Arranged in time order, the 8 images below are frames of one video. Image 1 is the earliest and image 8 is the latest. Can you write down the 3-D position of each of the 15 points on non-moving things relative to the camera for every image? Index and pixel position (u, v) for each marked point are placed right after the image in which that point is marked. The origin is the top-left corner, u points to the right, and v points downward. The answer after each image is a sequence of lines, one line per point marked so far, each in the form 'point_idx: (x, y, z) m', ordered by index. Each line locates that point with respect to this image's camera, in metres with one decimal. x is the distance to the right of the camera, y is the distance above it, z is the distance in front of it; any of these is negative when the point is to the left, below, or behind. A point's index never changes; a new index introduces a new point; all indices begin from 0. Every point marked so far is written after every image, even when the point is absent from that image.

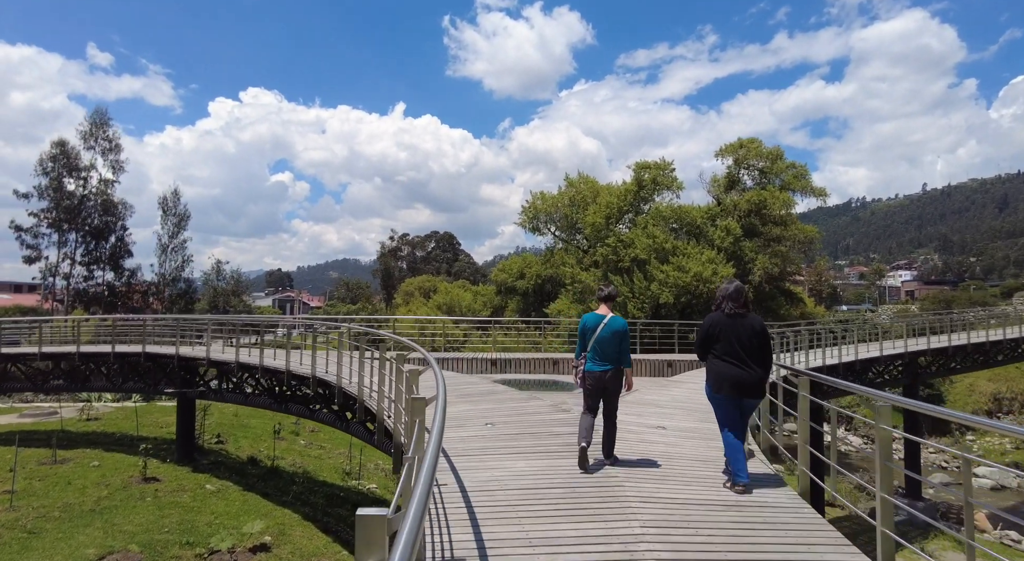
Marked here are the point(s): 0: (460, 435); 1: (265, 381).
0: (-0.5, -1.5, +6.3) m
1: (-4.9, -2.0, +12.9) m
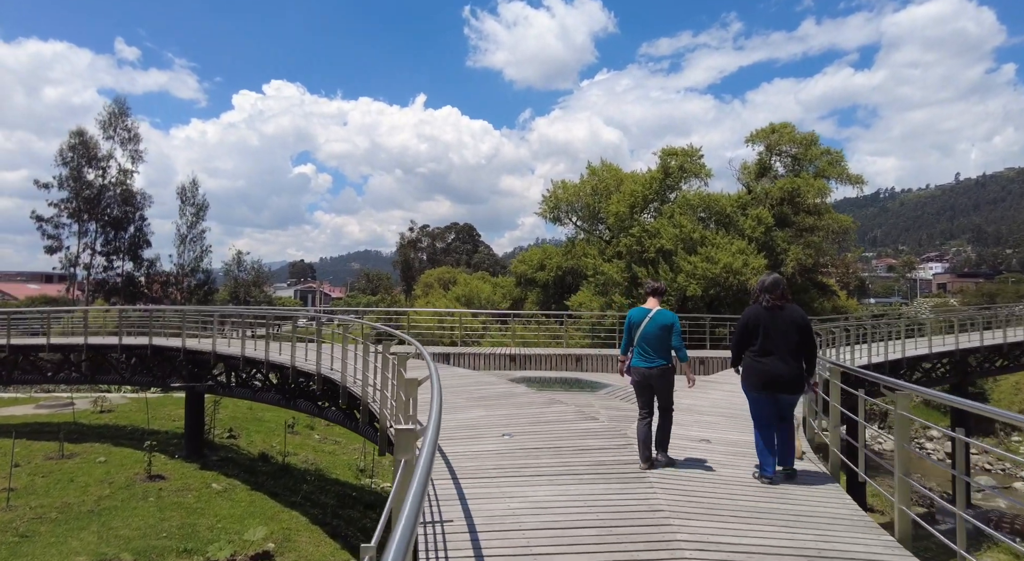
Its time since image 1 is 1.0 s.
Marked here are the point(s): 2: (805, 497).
0: (-0.3, -1.4, +5.5) m
1: (-4.5, -1.8, +12.2) m
2: (+2.1, -1.6, +4.6) m
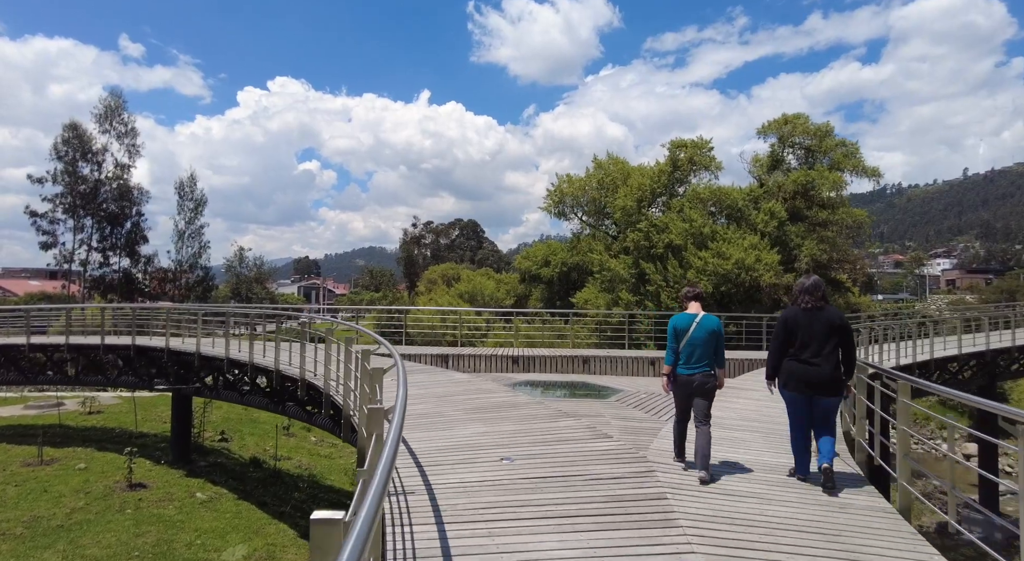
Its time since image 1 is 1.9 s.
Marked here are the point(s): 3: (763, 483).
0: (-0.3, -1.4, +4.6) m
1: (-4.5, -1.7, +11.4) m
2: (+2.1, -1.5, +3.8) m
3: (+1.9, -1.5, +4.8) m
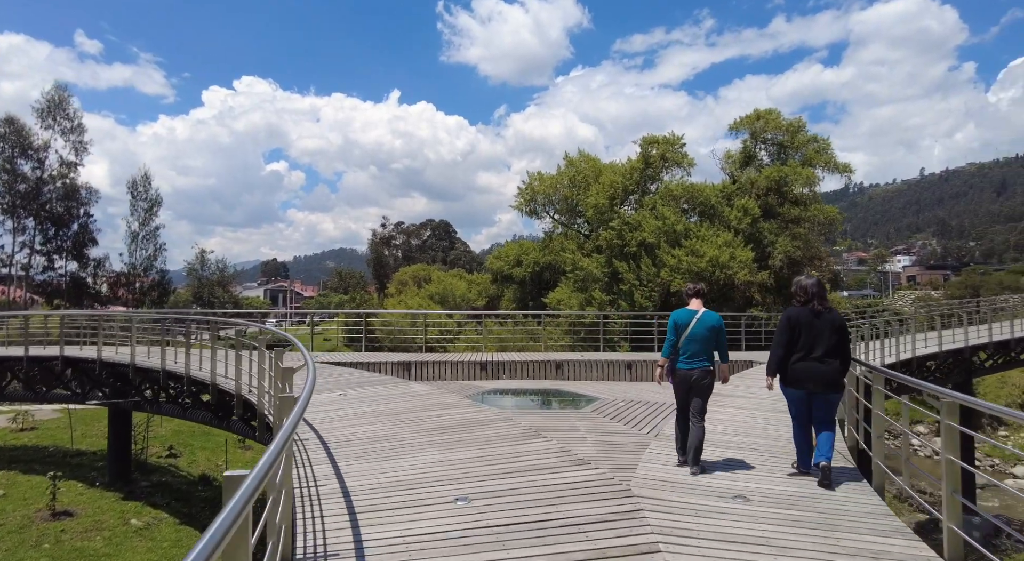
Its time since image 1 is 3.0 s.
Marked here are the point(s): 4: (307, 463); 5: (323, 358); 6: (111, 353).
0: (-0.6, -1.4, +3.7) m
1: (-5.0, -1.8, +10.3) m
2: (+1.9, -1.5, +3.0) m
3: (+1.6, -1.5, +4.0) m
4: (-1.6, -1.4, +4.9) m
5: (-3.5, -1.4, +11.8) m
6: (-7.7, -1.4, +12.5) m
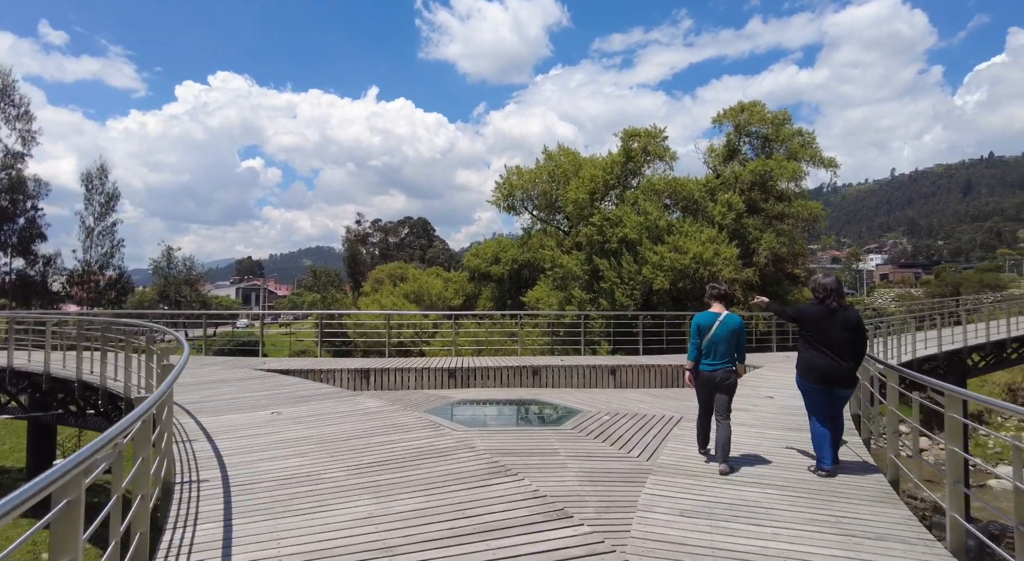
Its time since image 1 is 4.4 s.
0: (-0.8, -1.4, +2.5) m
1: (-5.4, -1.7, +9.0) m
2: (+1.7, -1.5, +1.8) m
3: (+1.4, -1.4, +2.8) m
4: (-1.8, -1.4, +3.7) m
5: (-4.0, -1.4, +10.5) m
6: (-8.2, -1.3, +11.1) m
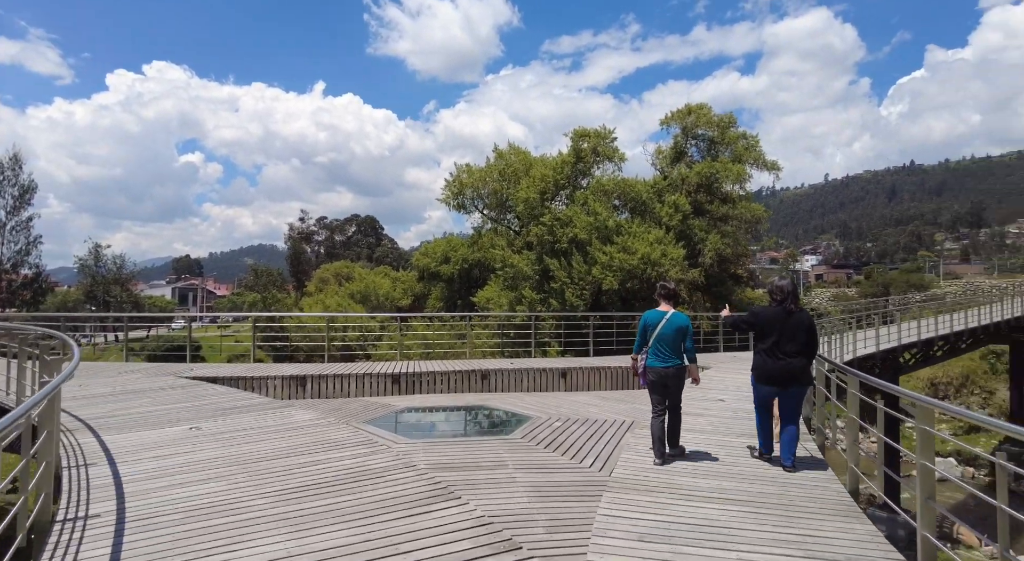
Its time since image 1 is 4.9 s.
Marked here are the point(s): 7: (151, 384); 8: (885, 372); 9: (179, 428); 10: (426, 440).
0: (-1.0, -1.4, +2.1) m
1: (-6.1, -1.7, +8.1) m
2: (+1.5, -1.5, +1.6) m
3: (+1.2, -1.5, +2.6) m
4: (-2.1, -1.4, +3.2) m
5: (-4.8, -1.4, +9.8) m
6: (-9.1, -1.3, +10.1) m
7: (-4.8, -1.4, +8.6) m
8: (+10.5, -2.6, +18.2) m
9: (-3.0, -1.4, +5.9) m
10: (-0.9, -1.6, +6.5) m
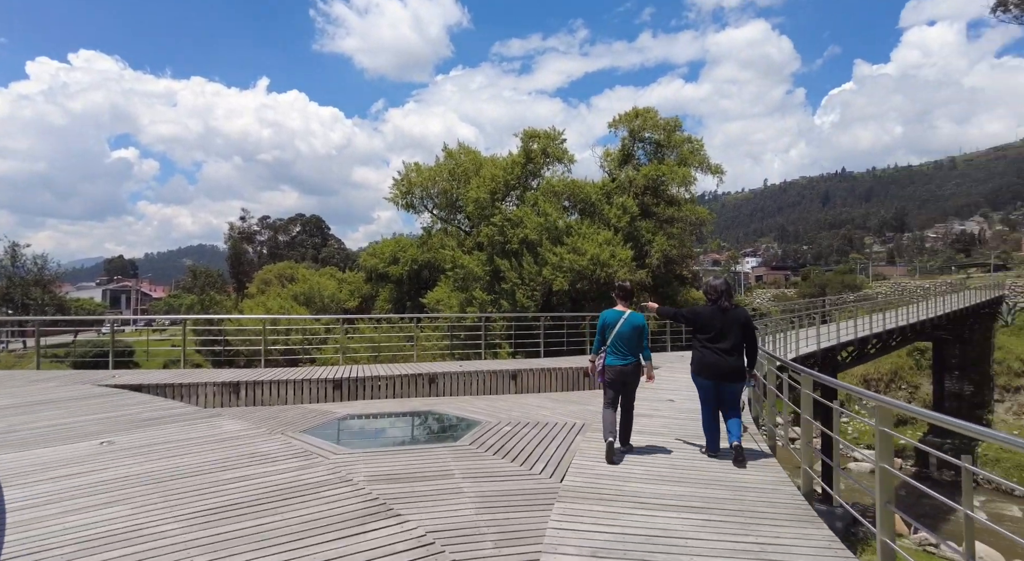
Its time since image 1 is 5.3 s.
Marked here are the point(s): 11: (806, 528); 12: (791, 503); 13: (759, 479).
0: (-1.1, -1.4, +1.8) m
1: (-6.7, -1.7, +7.4) m
2: (+1.4, -1.5, +1.5) m
3: (+1.0, -1.5, +2.4) m
4: (-2.4, -1.4, +2.8) m
5: (-5.6, -1.4, +9.1) m
6: (-9.8, -1.4, +9.1) m
7: (-5.4, -1.4, +7.9) m
8: (+9.0, -2.6, +18.7) m
9: (-3.5, -1.4, +5.4) m
10: (-1.4, -1.6, +6.2) m
11: (+1.8, -1.5, +4.0) m
12: (+1.9, -1.5, +4.5) m
13: (+1.9, -1.6, +5.1) m
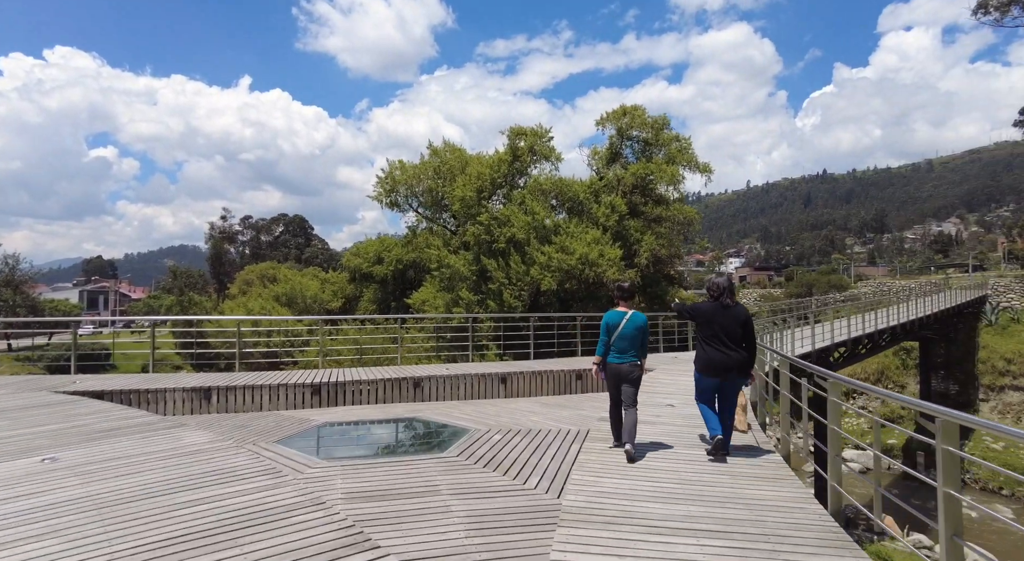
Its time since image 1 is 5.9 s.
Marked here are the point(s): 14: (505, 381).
0: (-1.1, -1.4, +1.3) m
1: (-6.8, -1.7, +6.7) m
2: (+1.4, -1.5, +1.0) m
3: (+1.0, -1.4, +1.9) m
4: (-2.3, -1.4, +2.2) m
5: (-5.7, -1.4, +8.5) m
6: (-10.0, -1.3, +8.4) m
7: (-5.5, -1.4, +7.3) m
8: (+8.7, -2.6, +18.4) m
9: (-3.5, -1.3, +4.8) m
10: (-1.4, -1.6, +5.7) m
11: (+1.8, -1.5, +3.5) m
12: (+1.9, -1.5, +4.0) m
13: (+1.9, -1.5, +4.6) m
14: (-0.1, -1.6, +10.3) m
